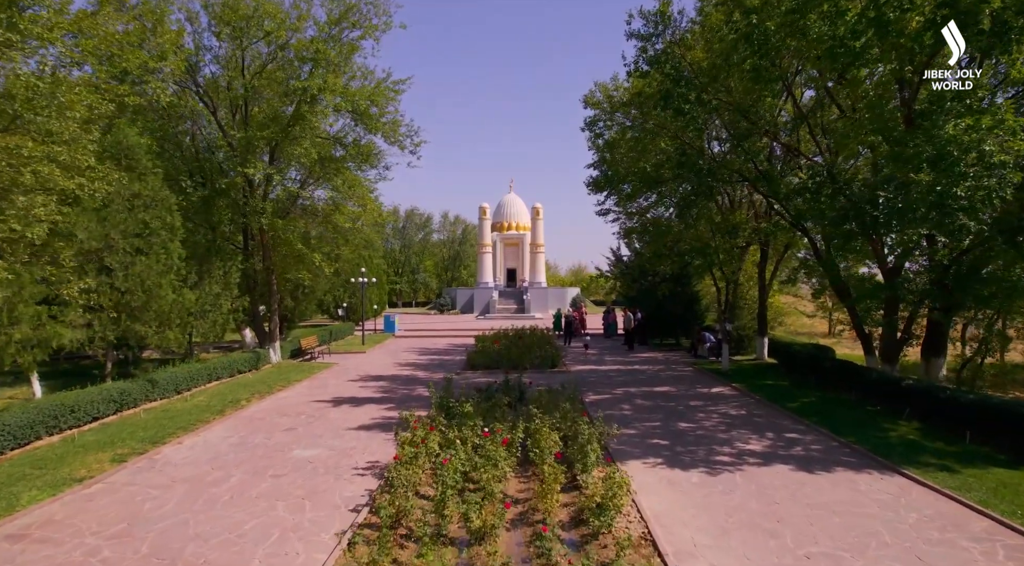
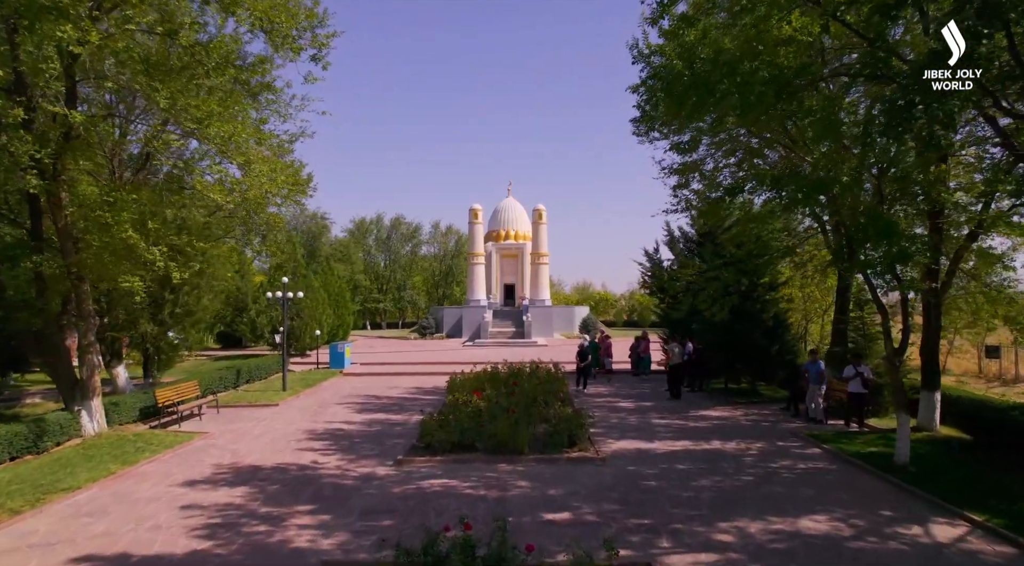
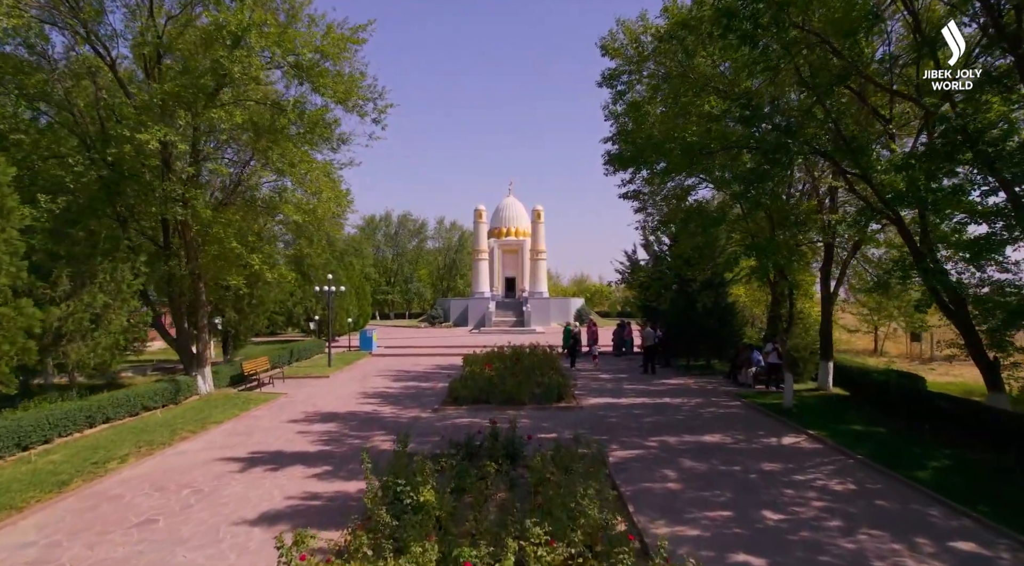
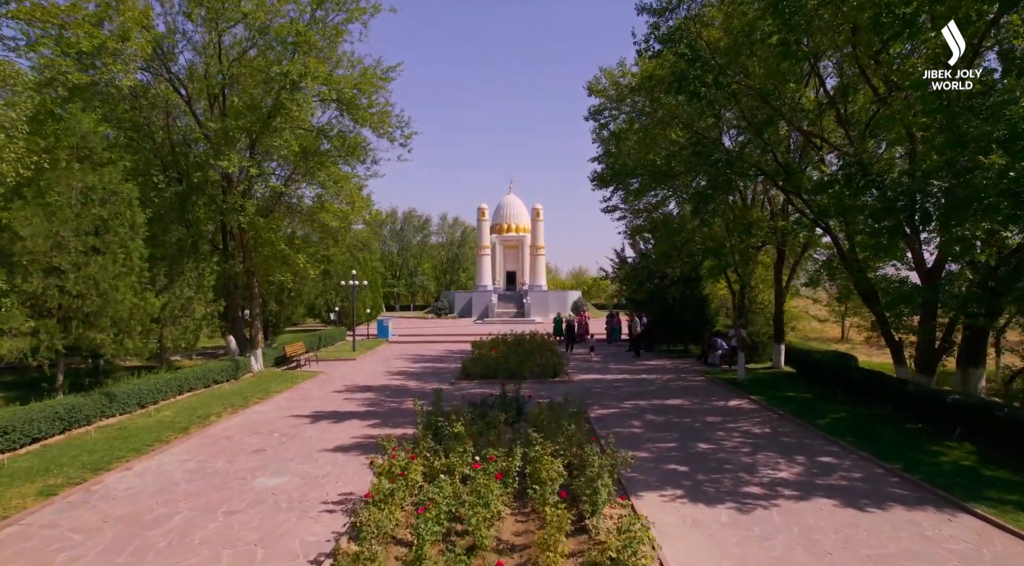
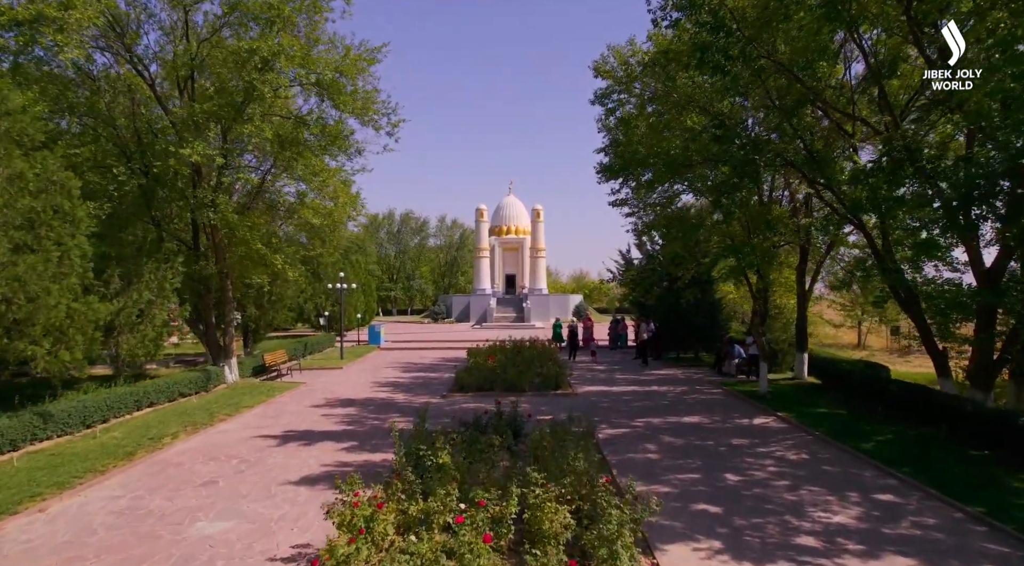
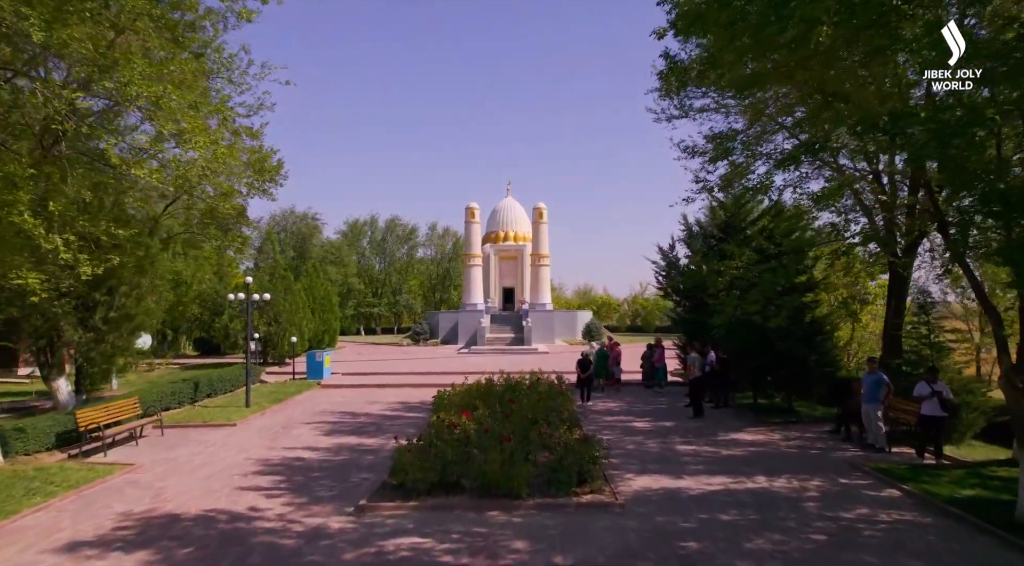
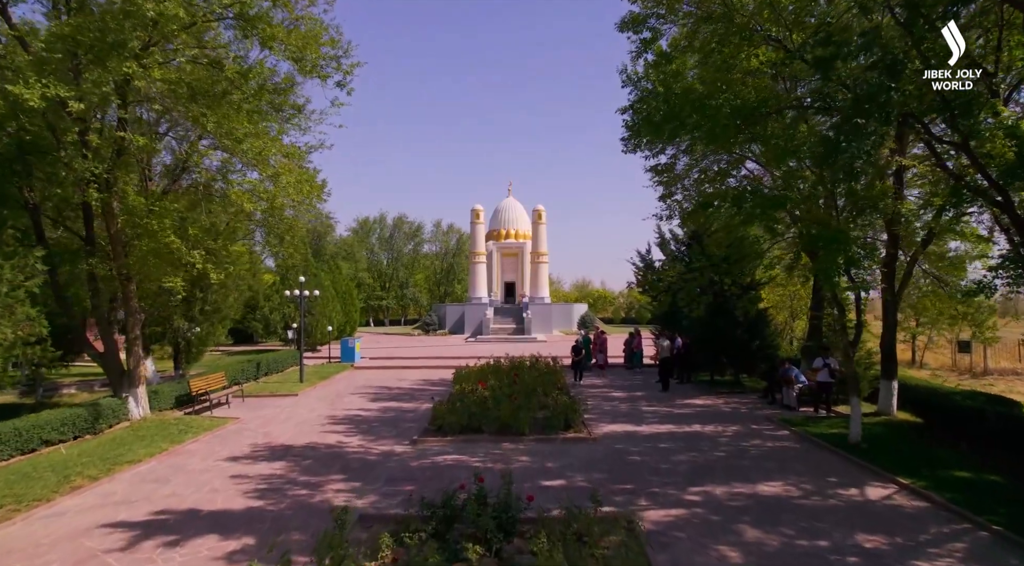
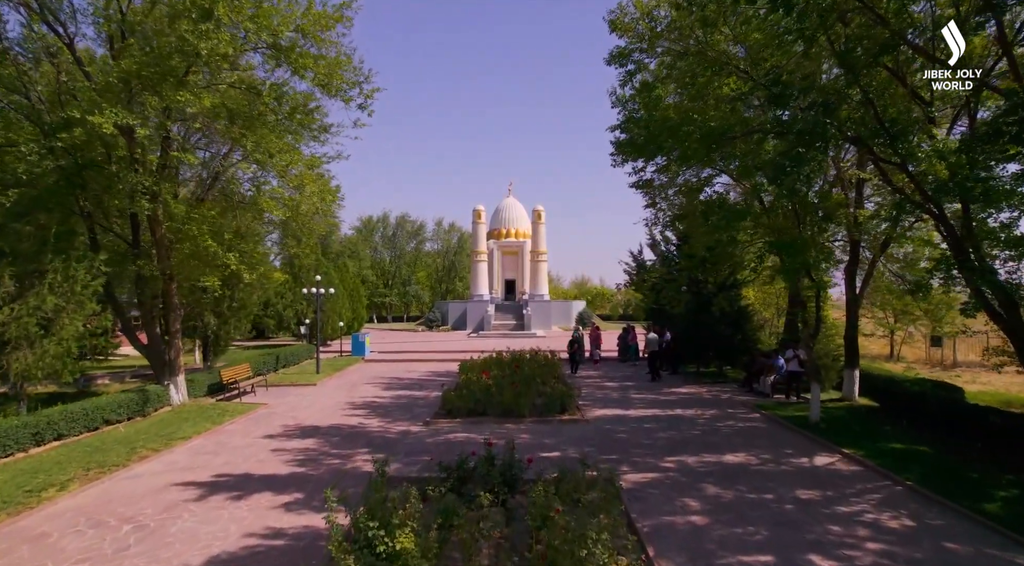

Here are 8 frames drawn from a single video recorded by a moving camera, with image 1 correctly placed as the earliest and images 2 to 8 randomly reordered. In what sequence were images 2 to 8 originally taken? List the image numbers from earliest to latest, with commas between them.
4, 5, 3, 8, 7, 2, 6
